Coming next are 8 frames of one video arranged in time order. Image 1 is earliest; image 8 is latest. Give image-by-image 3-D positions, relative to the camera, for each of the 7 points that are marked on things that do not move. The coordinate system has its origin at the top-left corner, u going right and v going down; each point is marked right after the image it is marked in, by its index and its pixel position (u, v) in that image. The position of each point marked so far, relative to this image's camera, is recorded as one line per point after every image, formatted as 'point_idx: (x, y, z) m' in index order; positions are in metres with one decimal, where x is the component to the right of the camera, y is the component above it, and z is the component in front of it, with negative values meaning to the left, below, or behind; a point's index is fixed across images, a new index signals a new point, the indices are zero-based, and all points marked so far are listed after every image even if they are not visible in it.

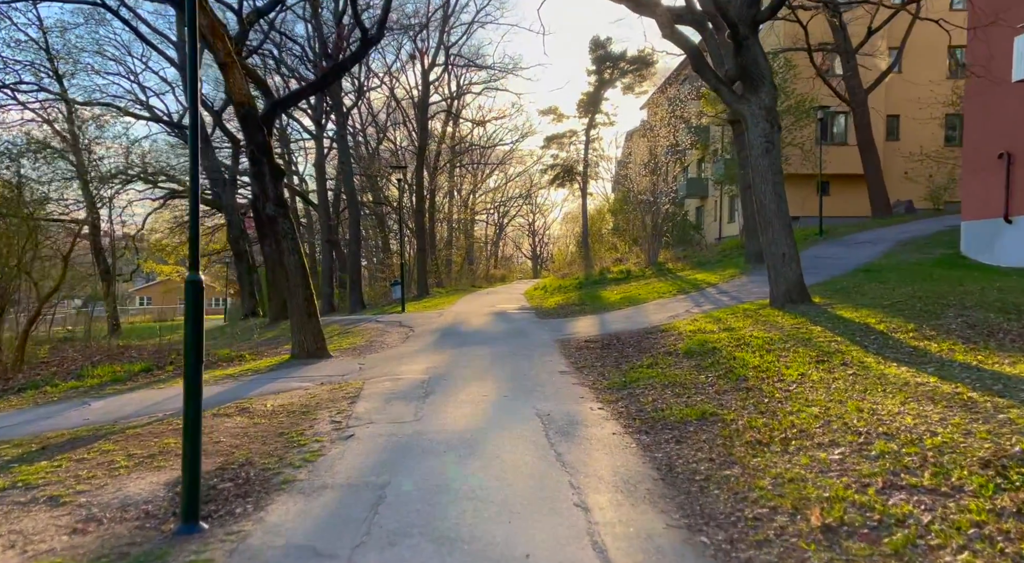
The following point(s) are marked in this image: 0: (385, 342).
0: (-2.7, -1.3, +15.1) m
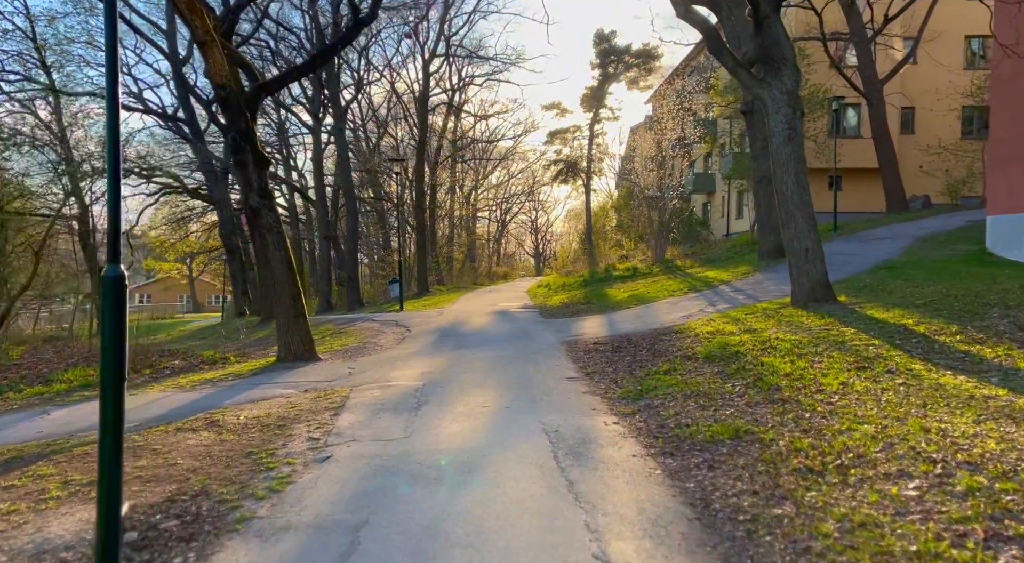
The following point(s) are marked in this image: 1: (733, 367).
0: (-2.6, -1.2, +14.1) m
1: (+2.7, -1.1, +9.0) m
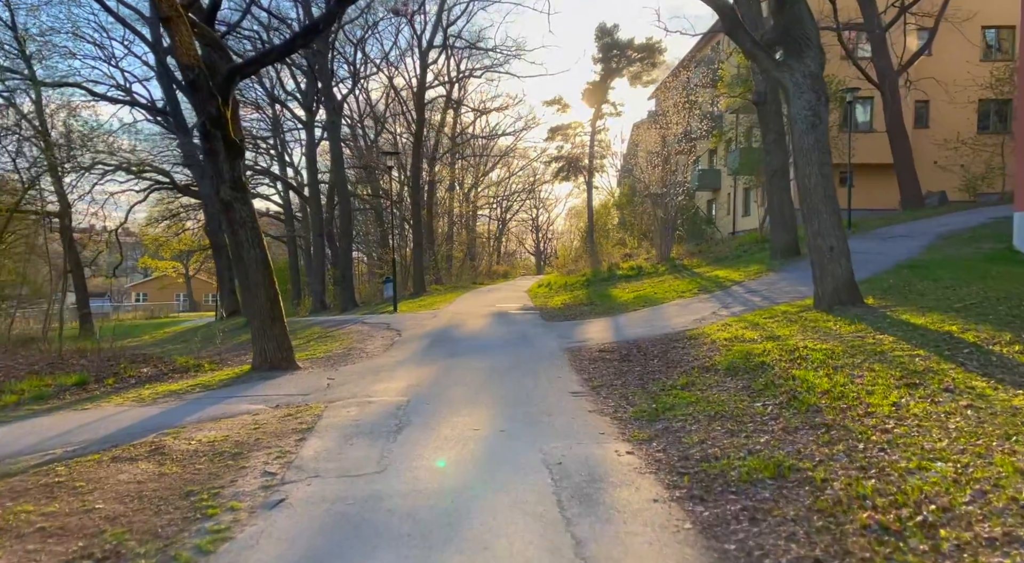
0: (-2.6, -1.2, +13.0) m
1: (+2.7, -1.1, +7.9) m
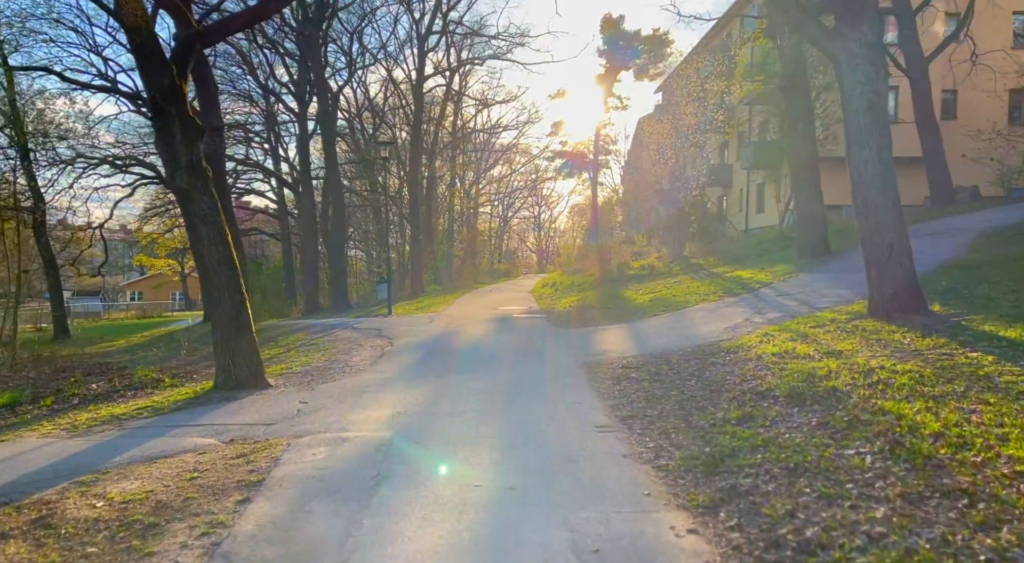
0: (-2.5, -1.3, +11.3) m
1: (+2.8, -1.1, +6.2) m
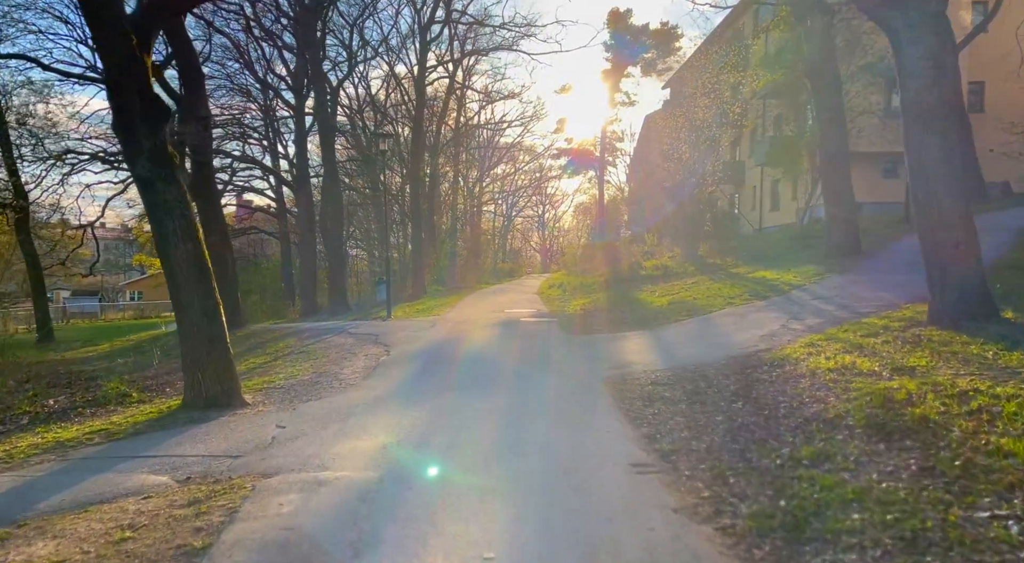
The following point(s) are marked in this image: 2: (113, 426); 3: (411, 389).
0: (-2.4, -1.3, +10.0) m
1: (+2.9, -1.2, +4.9) m
2: (-4.5, -1.6, +8.1) m
3: (-1.2, -1.3, +8.8) m
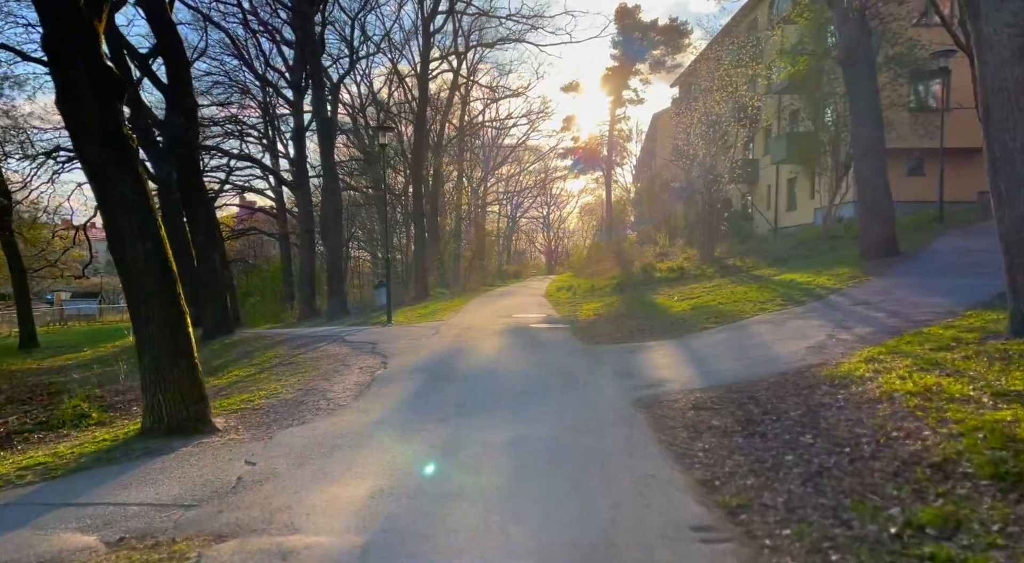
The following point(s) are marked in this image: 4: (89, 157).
0: (-2.2, -1.4, +8.7) m
1: (+3.0, -1.2, +3.6) m
2: (-4.3, -1.7, +6.8) m
3: (-1.1, -1.4, +7.5) m
4: (-4.1, +1.2, +7.1) m
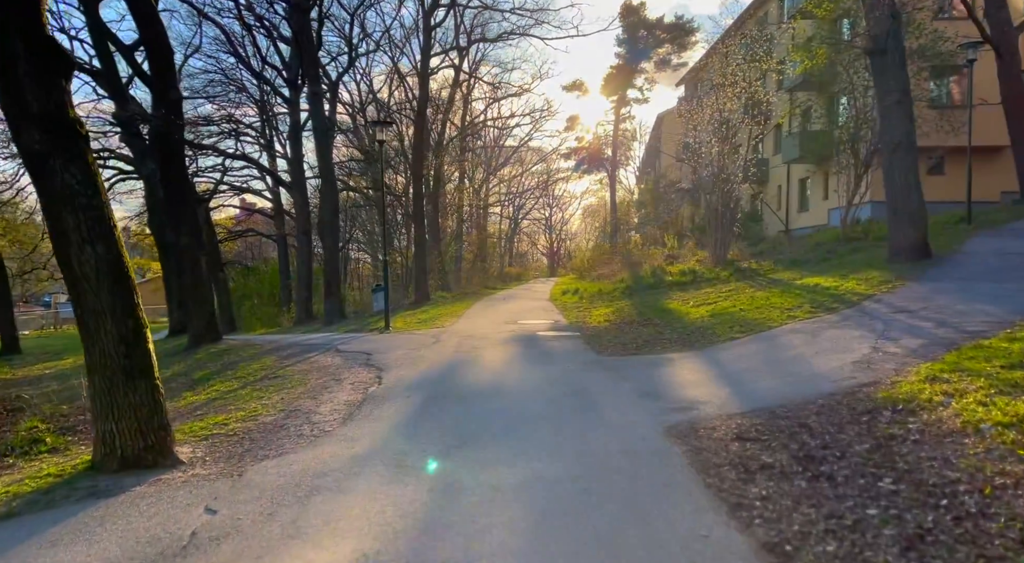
0: (-2.1, -1.4, +7.7) m
1: (+3.1, -1.3, +2.5) m
2: (-4.2, -1.7, +5.8) m
3: (-0.9, -1.4, +6.5) m
4: (-4.0, +1.1, +6.0) m
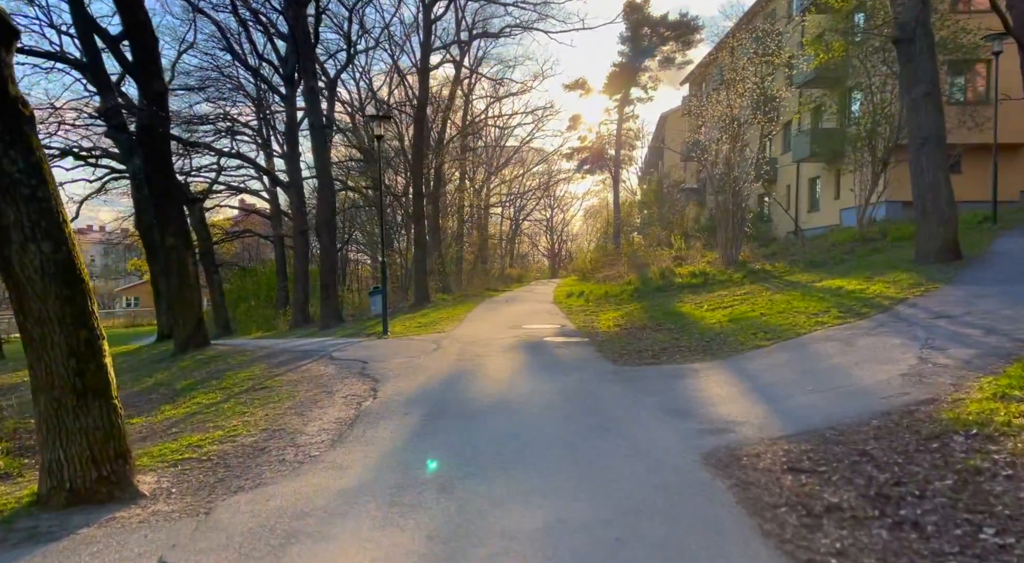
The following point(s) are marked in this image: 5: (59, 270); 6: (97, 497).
0: (-2.0, -1.5, +6.8) m
1: (+3.2, -1.3, +1.6) m
2: (-4.1, -1.8, +4.9) m
3: (-0.8, -1.5, +5.6) m
4: (-3.9, +1.1, +5.1) m
5: (-3.4, +0.1, +5.4) m
6: (-3.1, -1.6, +5.4) m
